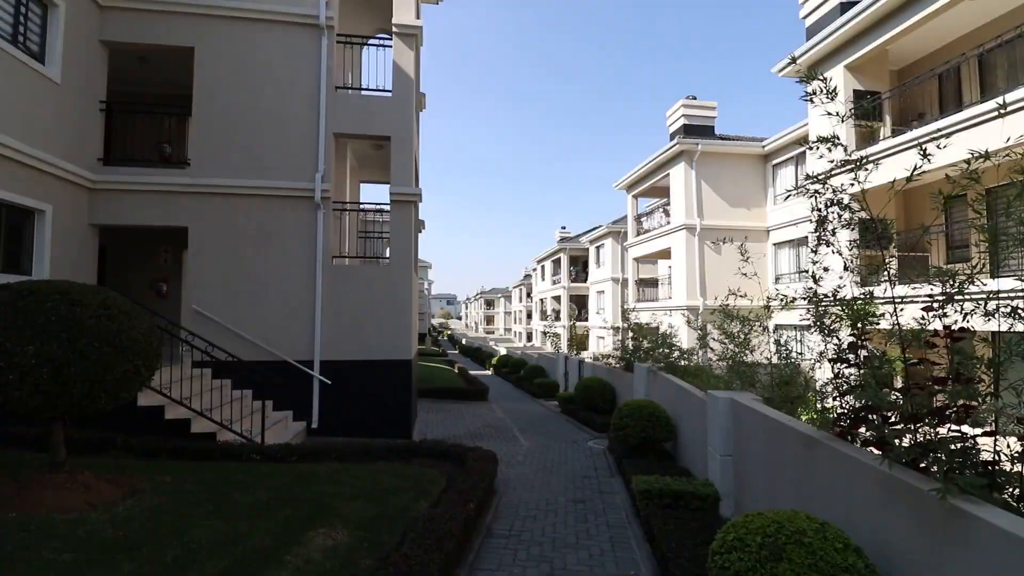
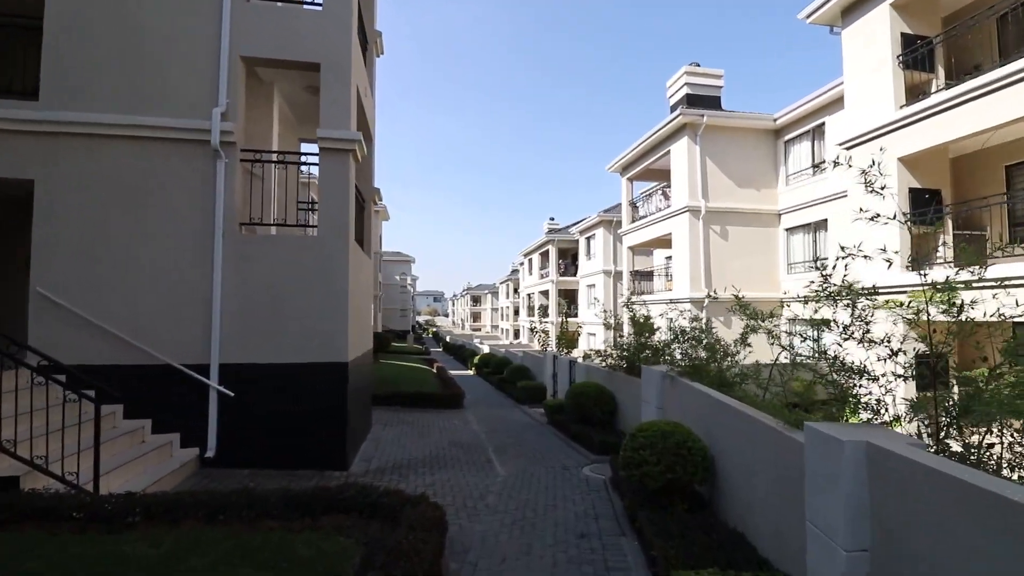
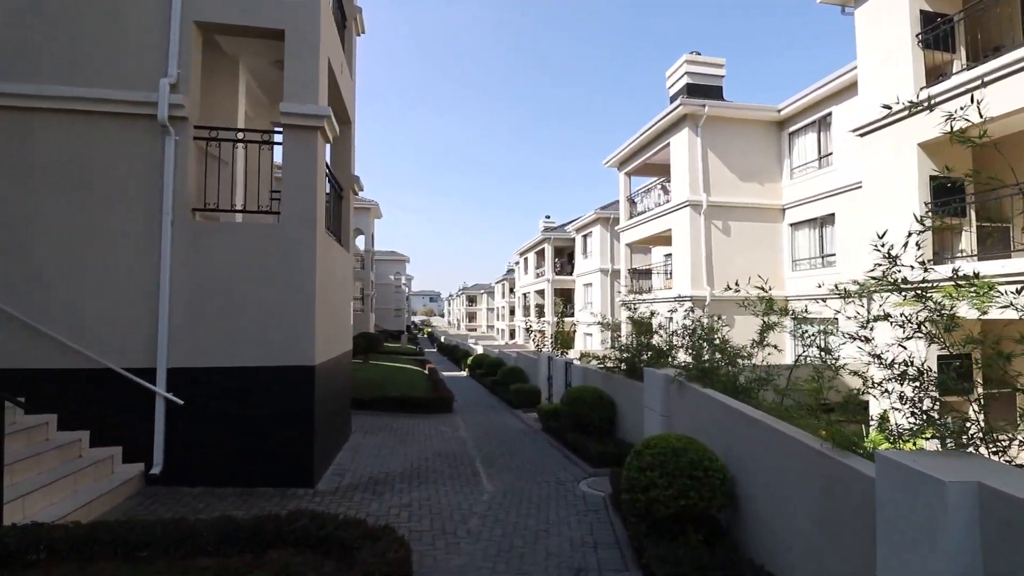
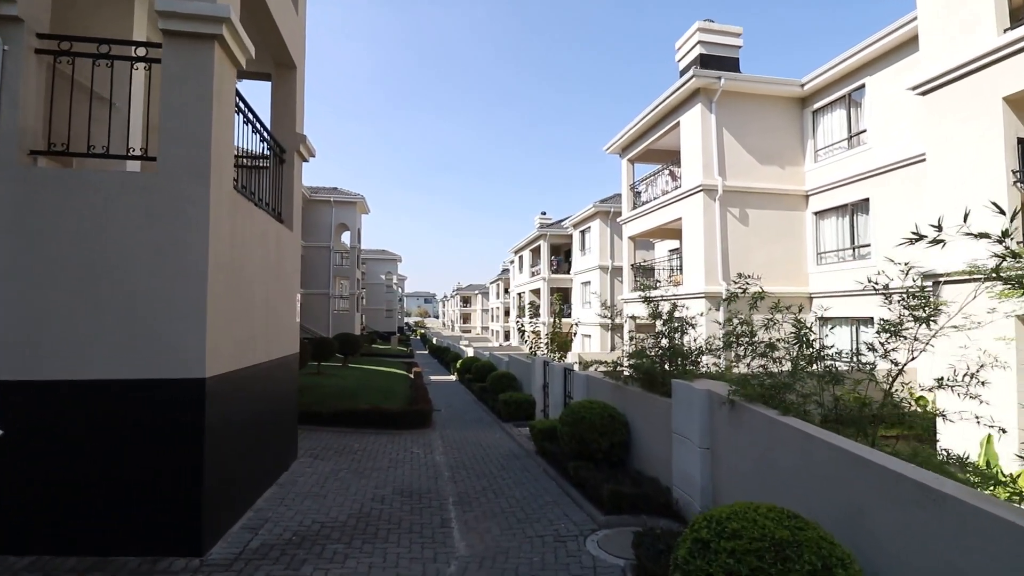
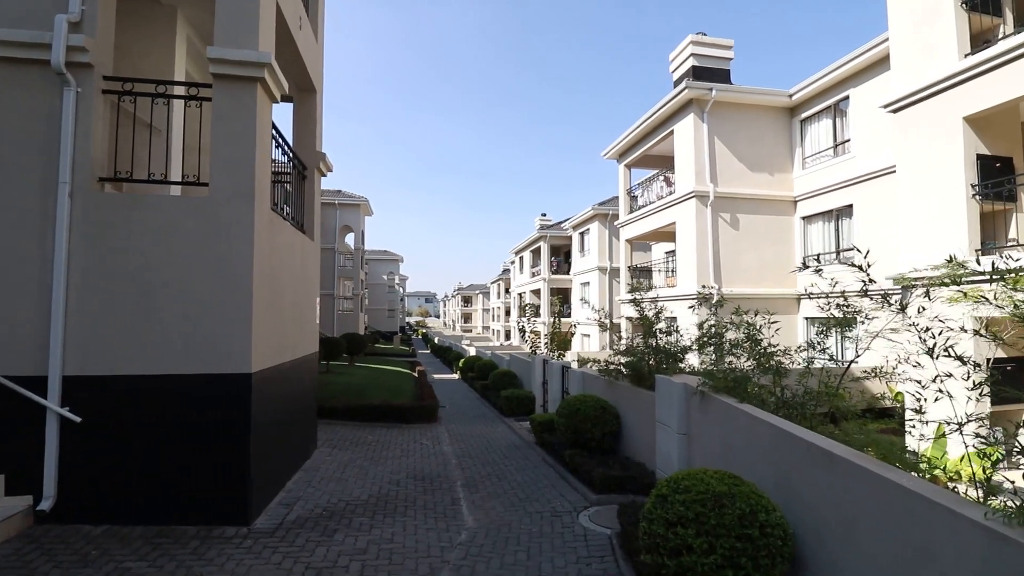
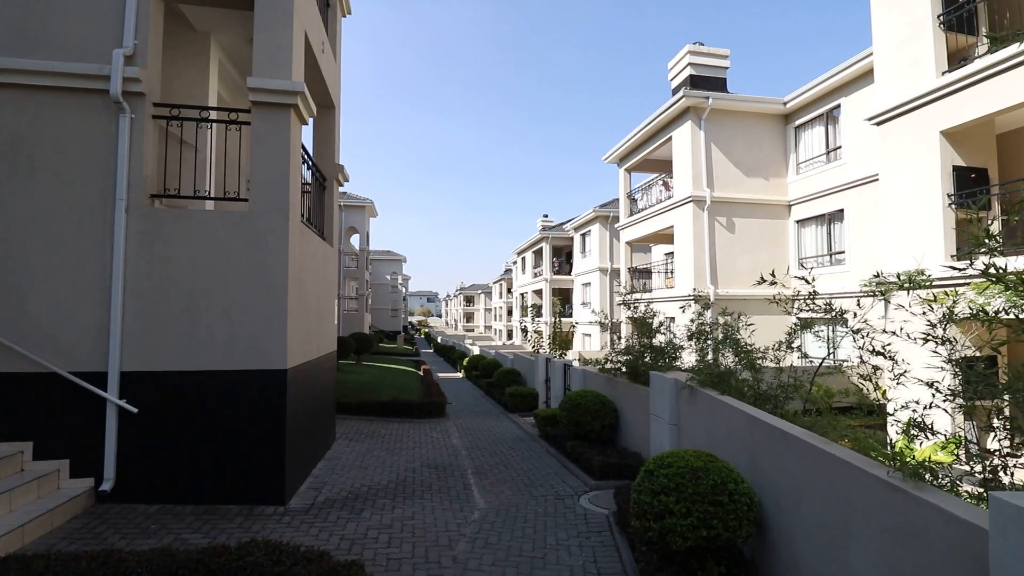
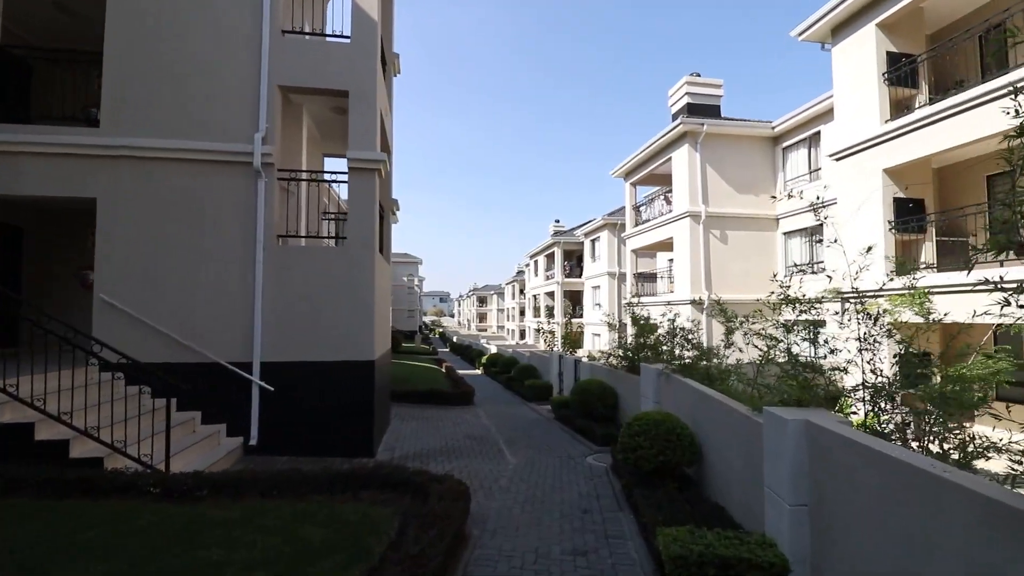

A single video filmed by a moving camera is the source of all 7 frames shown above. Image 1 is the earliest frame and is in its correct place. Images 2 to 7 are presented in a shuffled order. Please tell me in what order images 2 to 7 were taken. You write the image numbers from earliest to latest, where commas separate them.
7, 2, 3, 6, 5, 4
